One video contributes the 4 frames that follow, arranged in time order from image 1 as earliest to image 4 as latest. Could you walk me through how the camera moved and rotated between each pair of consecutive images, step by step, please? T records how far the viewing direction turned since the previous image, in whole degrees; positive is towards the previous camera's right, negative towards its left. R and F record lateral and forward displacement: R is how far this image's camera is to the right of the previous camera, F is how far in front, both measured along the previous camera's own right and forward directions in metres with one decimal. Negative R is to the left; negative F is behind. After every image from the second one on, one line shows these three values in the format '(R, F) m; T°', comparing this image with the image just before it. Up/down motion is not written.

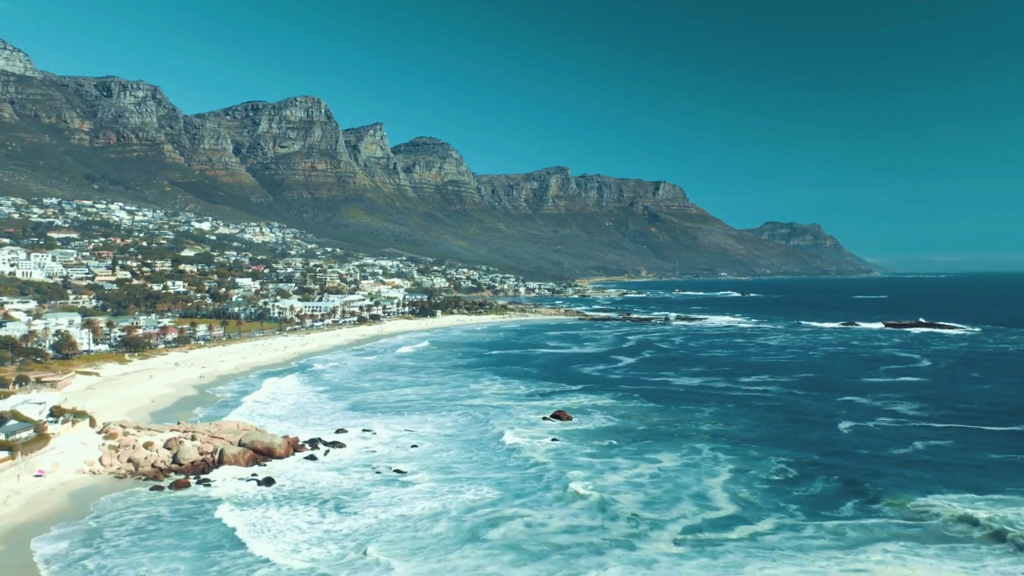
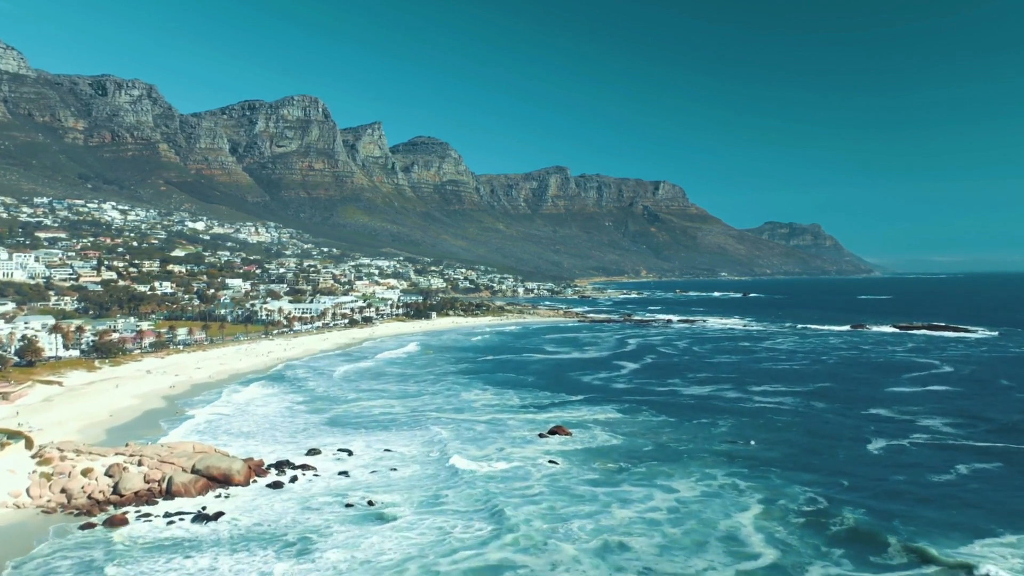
(+0.3, +4.0) m; 0°
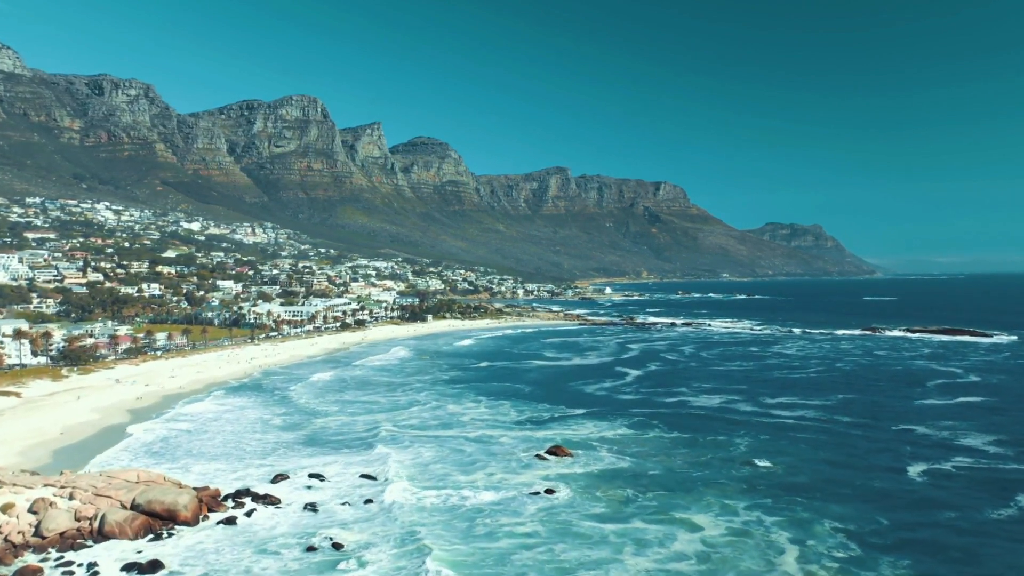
(+0.3, +4.0) m; 0°
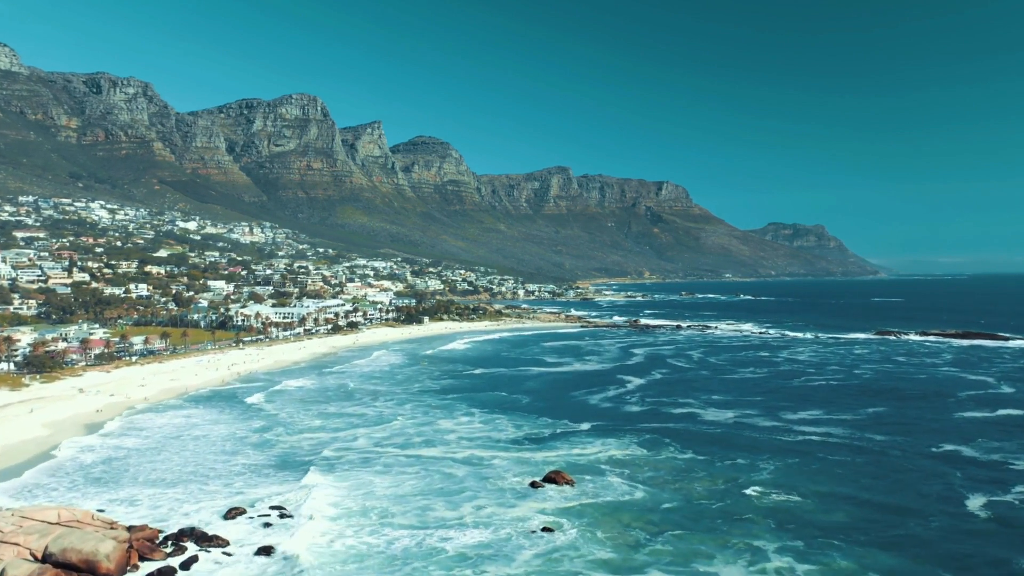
(+0.4, +4.2) m; 0°
